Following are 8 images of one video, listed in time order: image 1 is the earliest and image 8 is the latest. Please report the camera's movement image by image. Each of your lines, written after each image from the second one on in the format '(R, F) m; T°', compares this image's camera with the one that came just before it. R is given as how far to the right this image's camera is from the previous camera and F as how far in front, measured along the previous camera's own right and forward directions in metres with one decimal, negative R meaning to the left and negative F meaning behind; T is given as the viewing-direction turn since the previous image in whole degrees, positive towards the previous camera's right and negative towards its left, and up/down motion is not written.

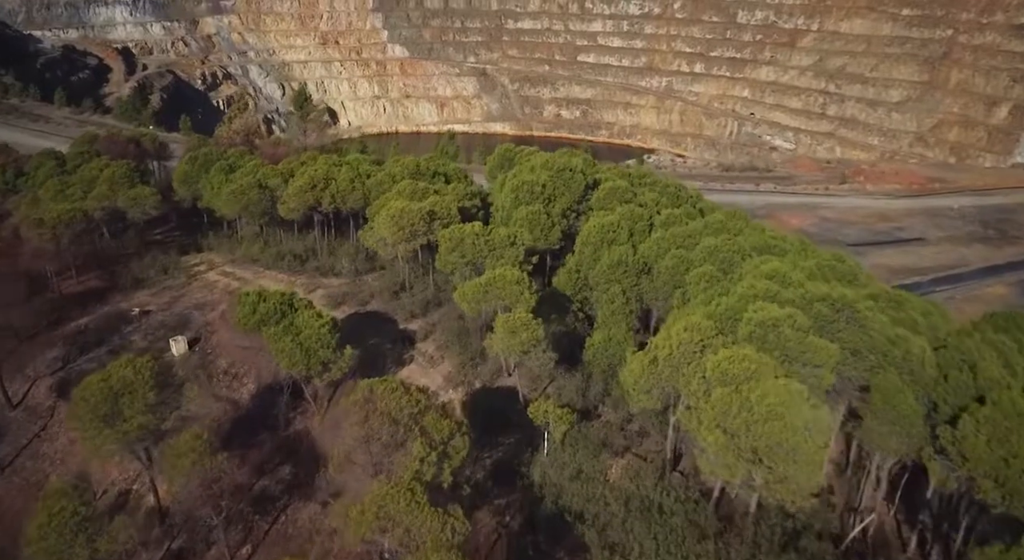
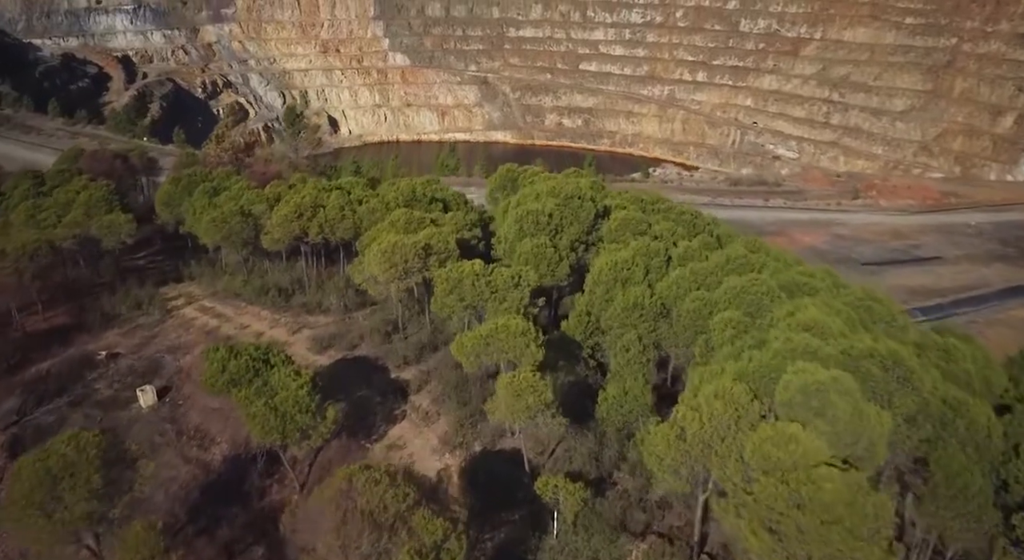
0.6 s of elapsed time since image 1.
(0.0, +0.7) m; 0°
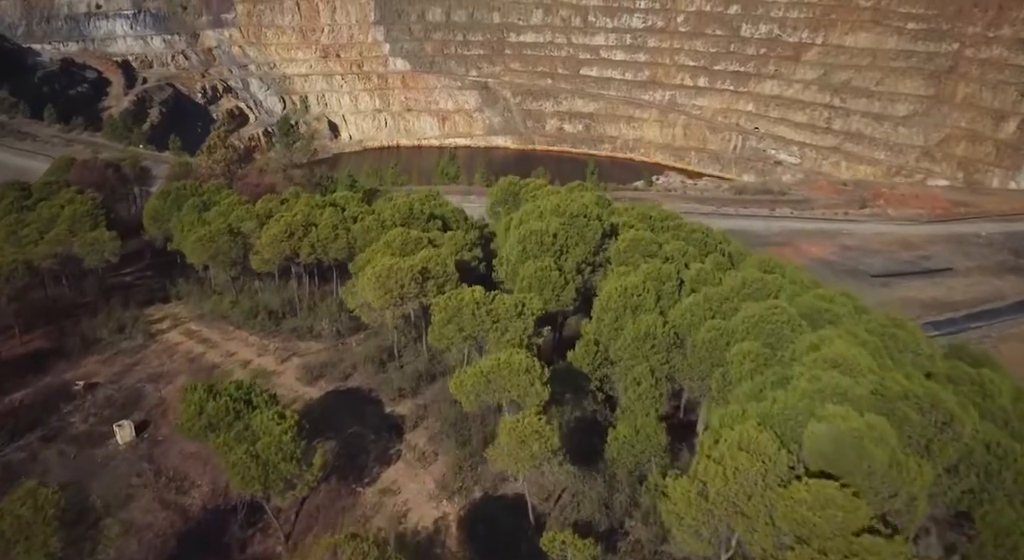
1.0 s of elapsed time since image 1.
(0.0, +0.4) m; 0°
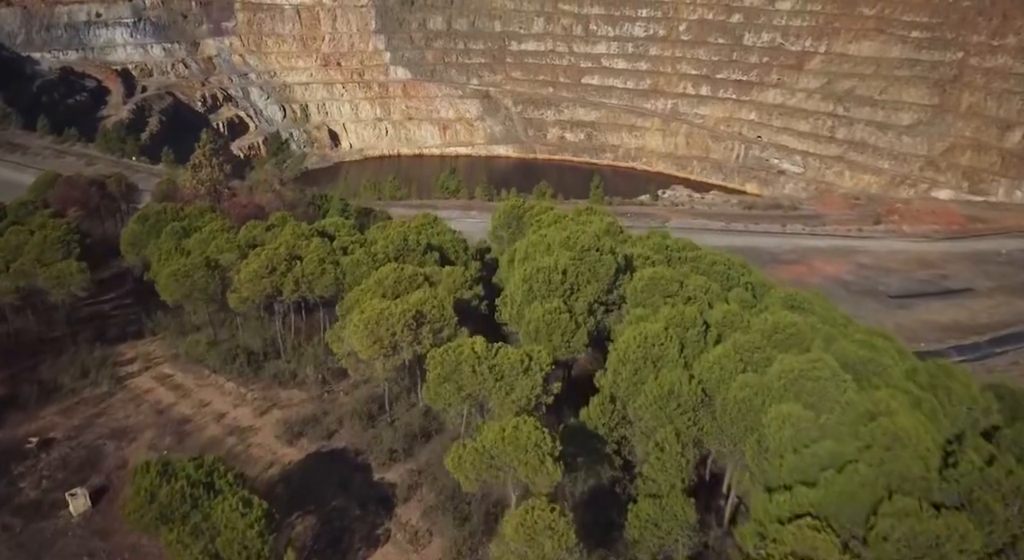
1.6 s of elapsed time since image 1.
(0.0, +0.7) m; 0°
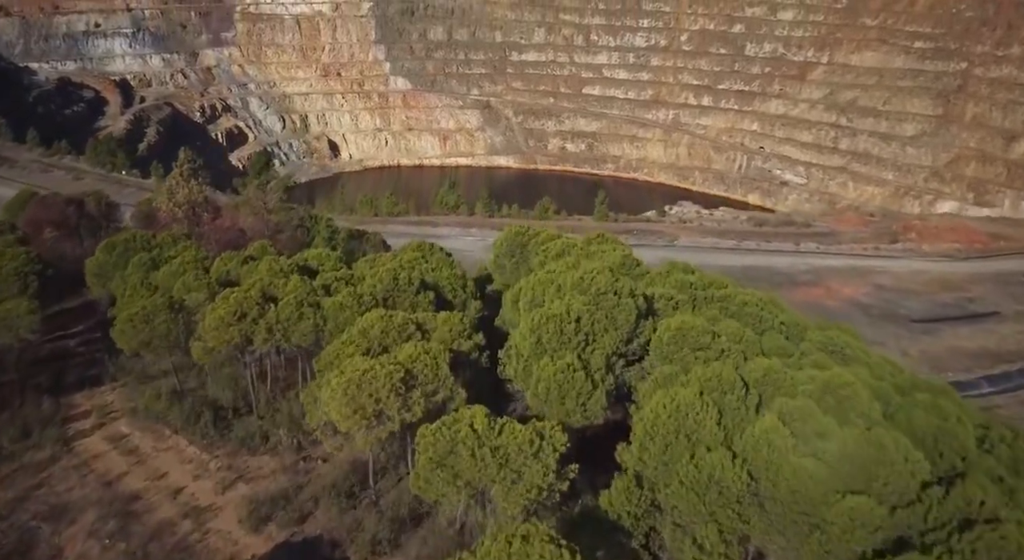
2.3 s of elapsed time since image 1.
(0.0, +0.9) m; 0°
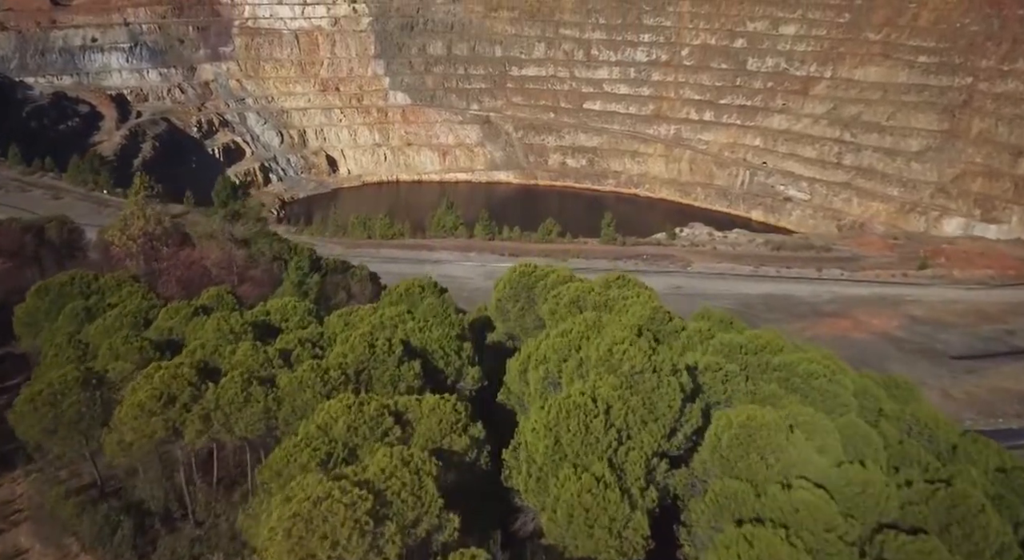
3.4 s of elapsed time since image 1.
(-0.1, +1.4) m; 0°
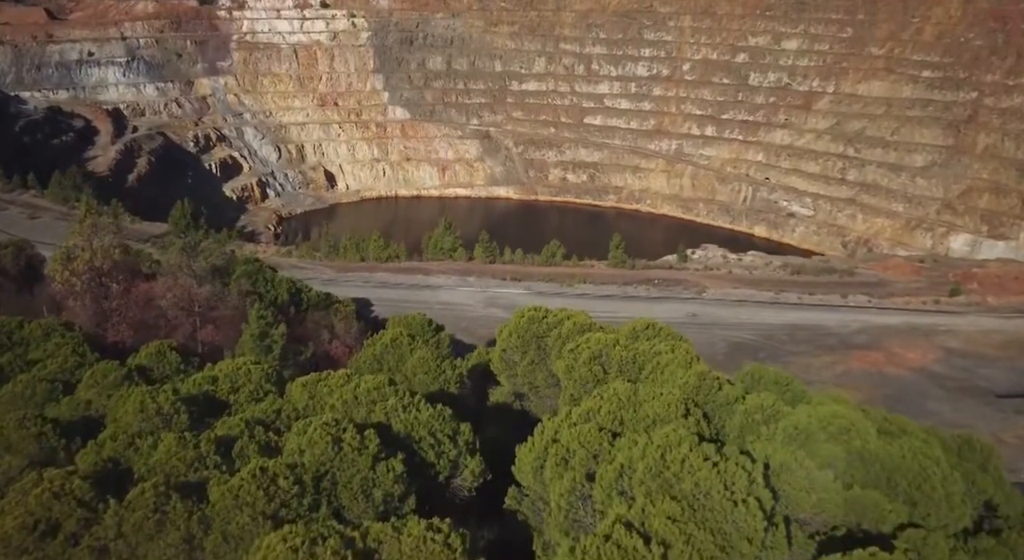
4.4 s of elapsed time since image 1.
(-0.1, +1.3) m; 0°
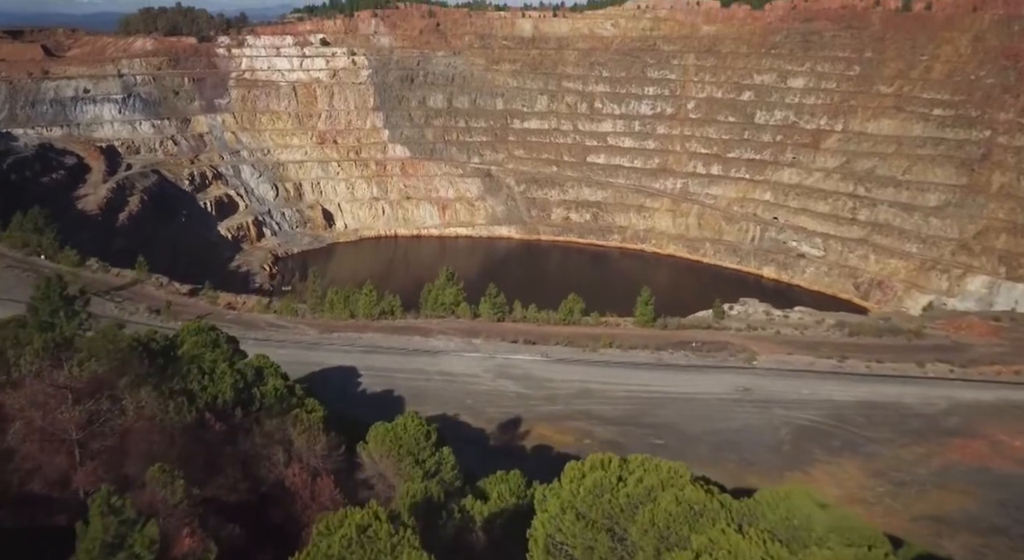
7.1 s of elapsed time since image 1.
(-0.3, +2.8) m; 0°
